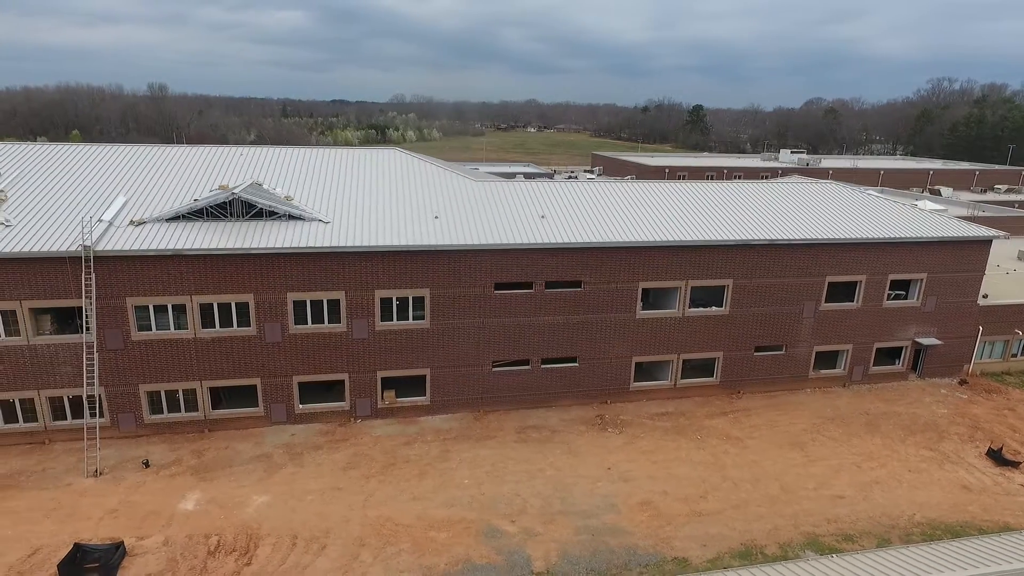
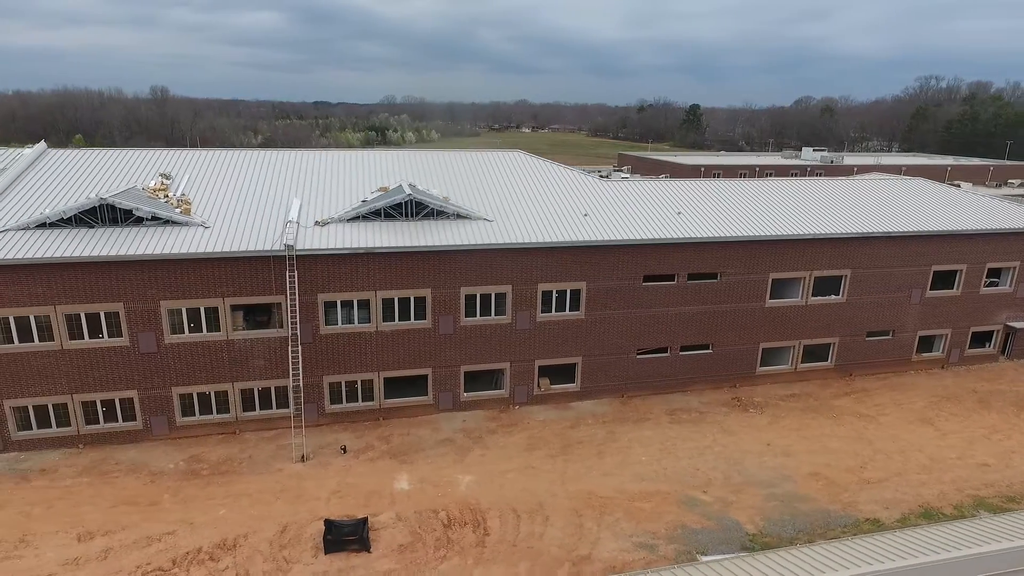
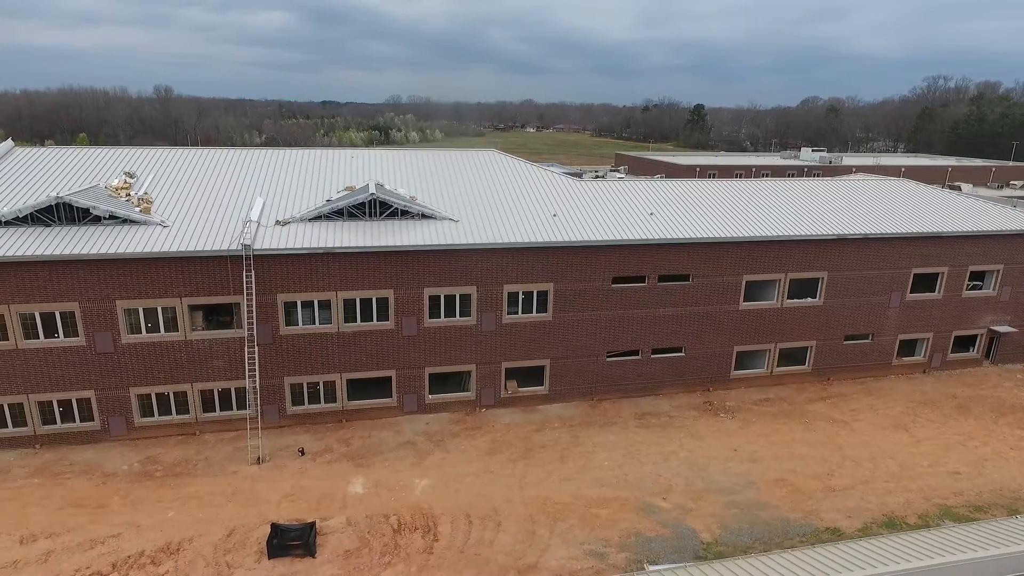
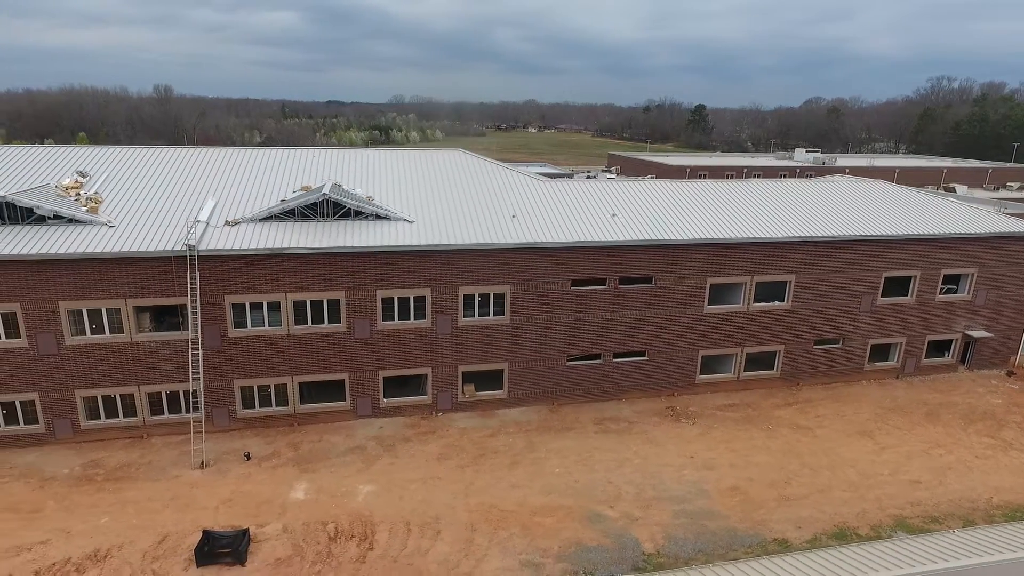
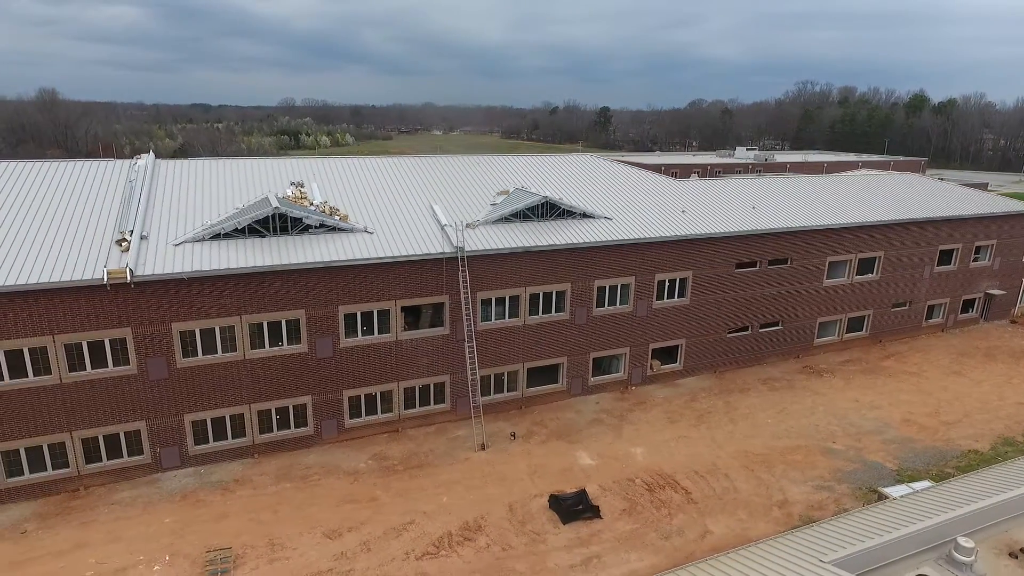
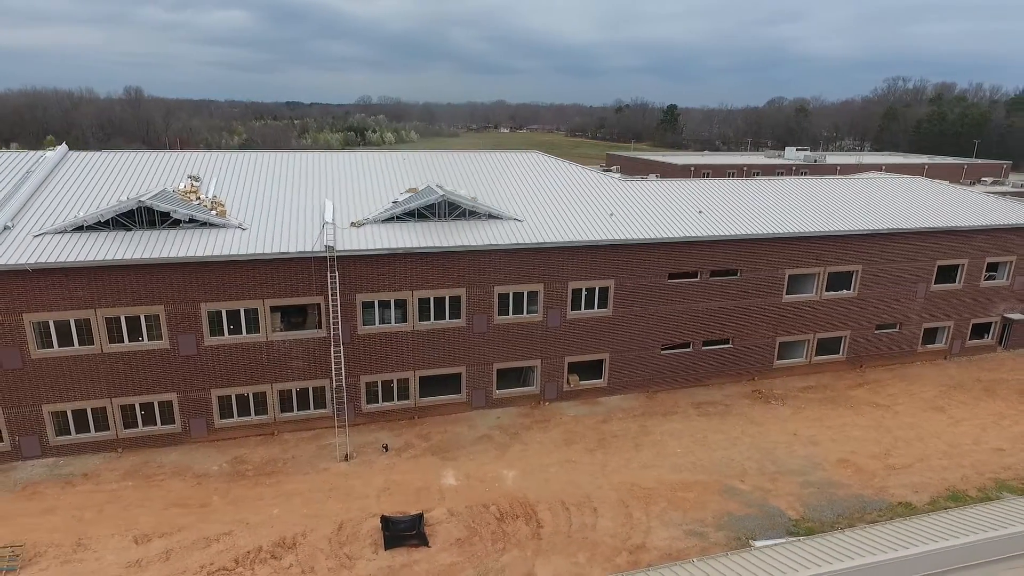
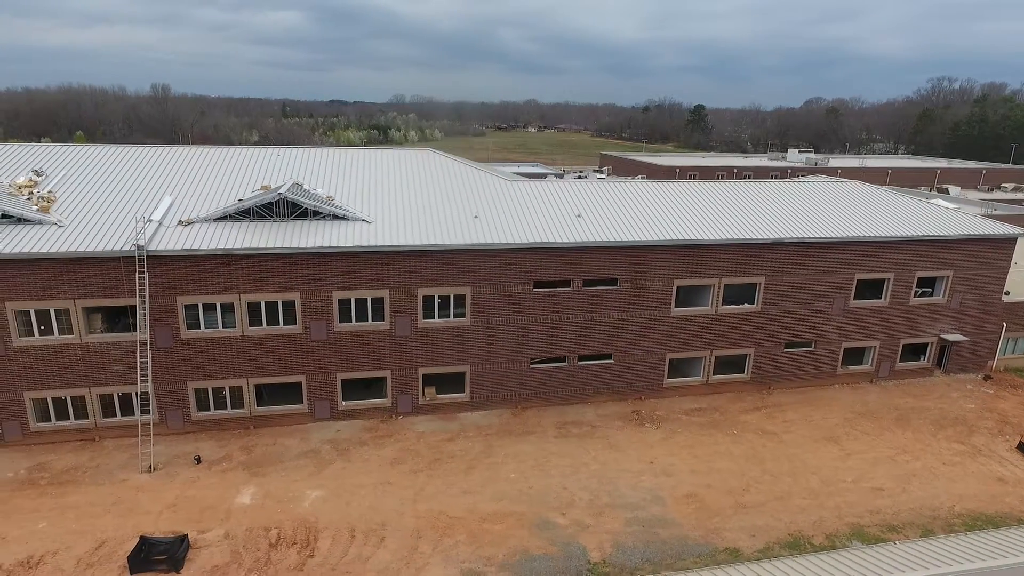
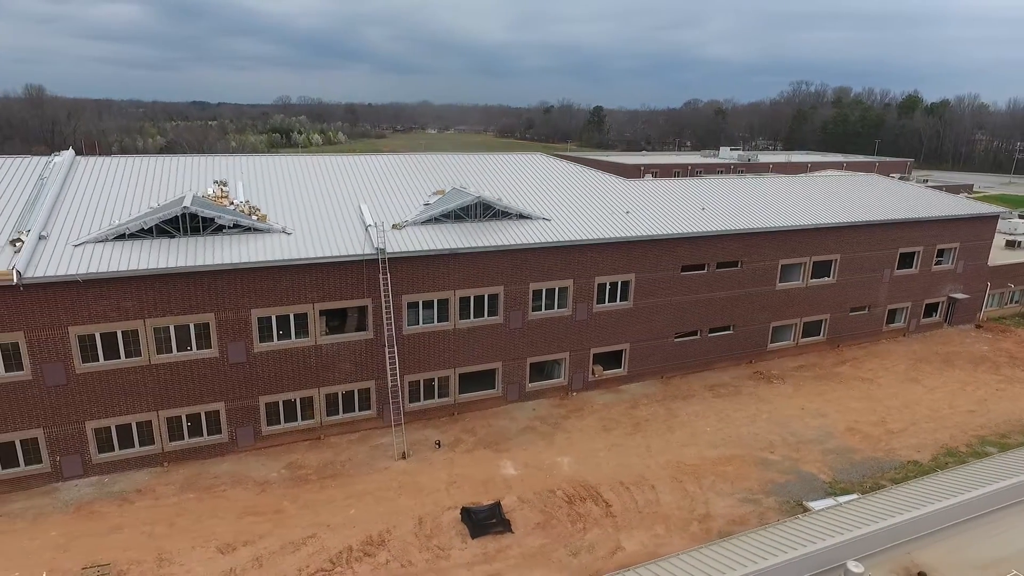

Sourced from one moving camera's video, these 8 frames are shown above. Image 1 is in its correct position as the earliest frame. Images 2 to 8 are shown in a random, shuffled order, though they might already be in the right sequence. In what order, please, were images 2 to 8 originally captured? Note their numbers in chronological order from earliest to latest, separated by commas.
7, 4, 3, 2, 6, 8, 5
